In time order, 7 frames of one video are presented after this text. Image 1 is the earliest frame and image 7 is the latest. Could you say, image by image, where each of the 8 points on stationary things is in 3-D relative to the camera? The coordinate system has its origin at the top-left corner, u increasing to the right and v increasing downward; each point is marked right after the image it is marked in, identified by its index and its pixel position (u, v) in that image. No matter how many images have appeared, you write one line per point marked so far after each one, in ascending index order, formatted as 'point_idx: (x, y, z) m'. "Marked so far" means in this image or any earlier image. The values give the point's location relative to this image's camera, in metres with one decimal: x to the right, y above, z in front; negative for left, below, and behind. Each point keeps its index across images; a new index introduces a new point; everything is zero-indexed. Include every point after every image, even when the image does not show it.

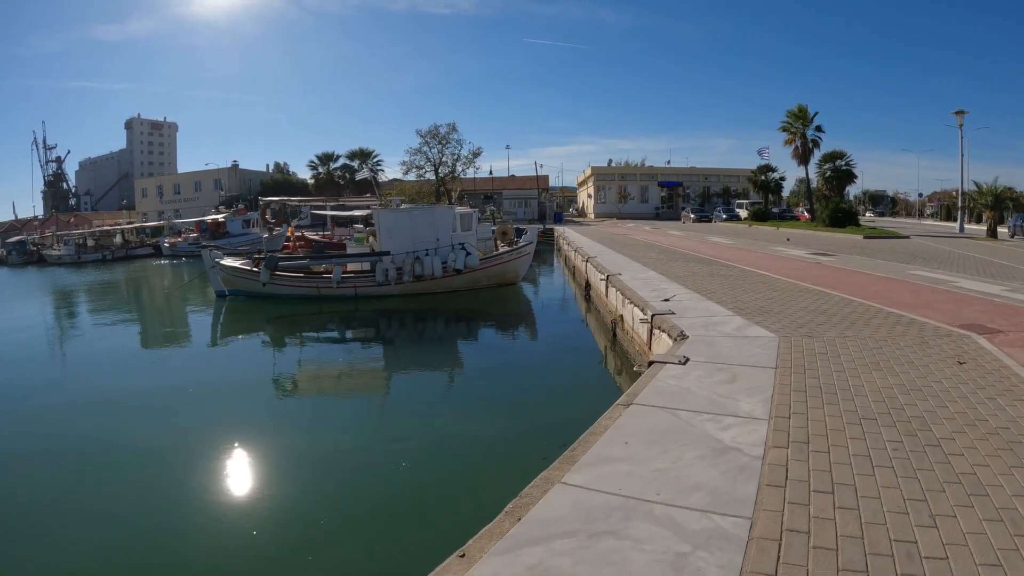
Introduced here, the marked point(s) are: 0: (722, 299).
0: (+3.0, -0.2, +9.1) m
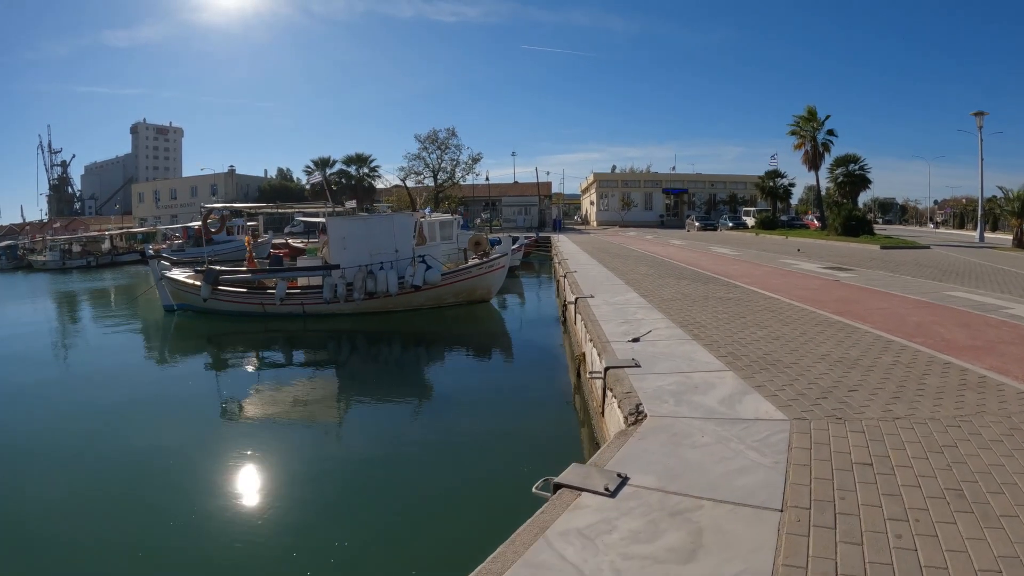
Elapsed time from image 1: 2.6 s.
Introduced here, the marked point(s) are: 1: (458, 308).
0: (+2.0, -0.6, +6.8) m
1: (-1.7, -0.6, +17.8) m
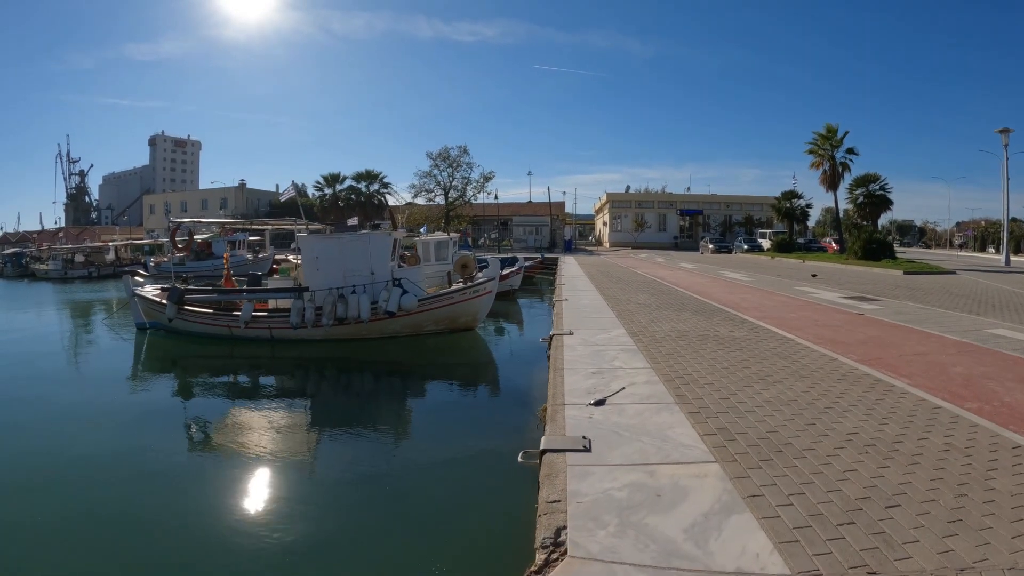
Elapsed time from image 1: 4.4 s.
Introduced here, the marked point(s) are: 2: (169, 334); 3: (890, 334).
0: (+1.5, -1.0, +5.2) m
1: (-2.0, -1.3, +16.4) m
2: (-10.7, -1.3, +19.6) m
3: (+5.7, -0.7, +9.4) m
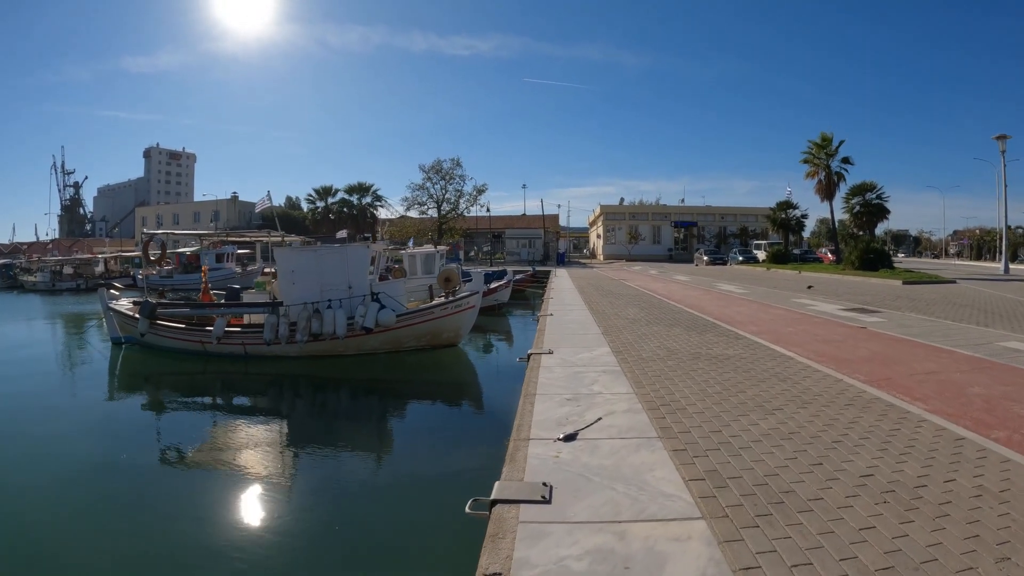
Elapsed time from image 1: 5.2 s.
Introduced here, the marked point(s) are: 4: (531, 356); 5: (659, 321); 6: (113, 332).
0: (+1.2, -1.1, +4.6) m
1: (-2.3, -1.6, +15.7) m
2: (-11.1, -1.8, +18.9) m
3: (+5.4, -0.9, +8.7) m
4: (+0.2, -0.9, +7.8) m
5: (+2.8, -0.6, +11.9) m
6: (-12.5, -1.4, +19.6) m
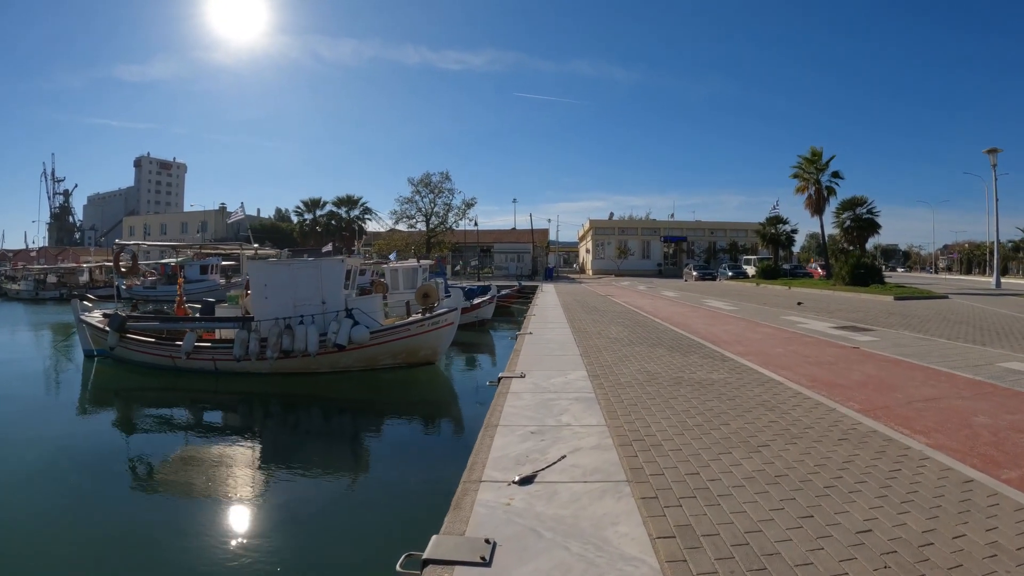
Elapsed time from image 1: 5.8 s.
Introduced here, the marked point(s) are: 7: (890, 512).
0: (+0.8, -1.2, +4.0) m
1: (-2.8, -2.0, +15.1) m
2: (-11.6, -2.2, +18.2) m
3: (+5.0, -1.1, +8.3) m
4: (-0.1, -1.1, +7.3) m
5: (+2.4, -1.0, +11.4) m
6: (-13.1, -1.8, +18.9) m
7: (+2.3, -1.3, +3.7) m
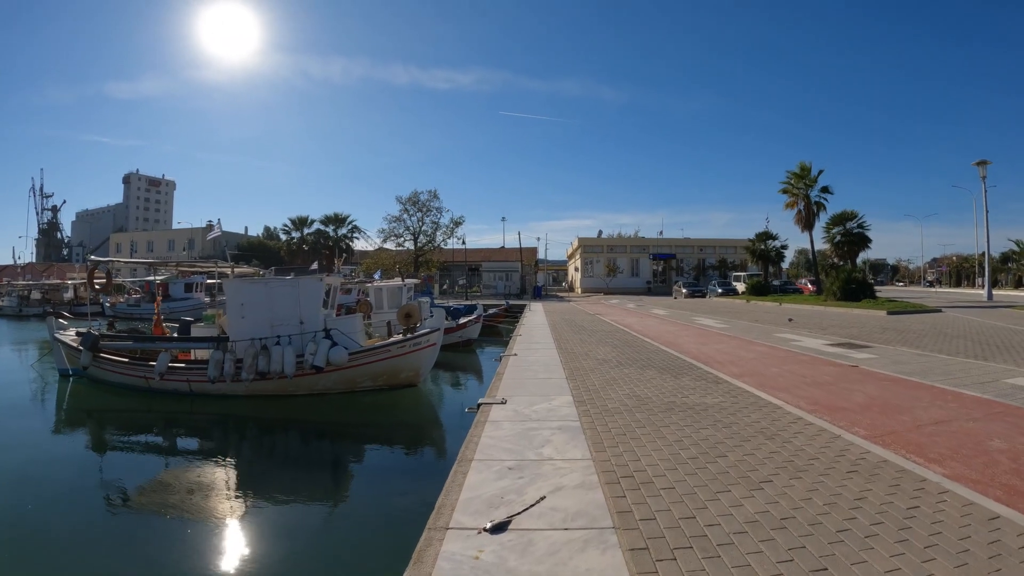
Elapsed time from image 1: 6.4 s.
0: (+0.7, -1.4, +3.6) m
1: (-3.2, -2.5, +14.5) m
2: (-12.0, -2.8, +17.4) m
3: (+4.8, -1.4, +7.9) m
4: (-0.3, -1.3, +6.8) m
5: (+2.1, -1.3, +11.0) m
6: (-13.5, -2.4, +18.1) m
7: (+2.1, -1.4, +3.3) m
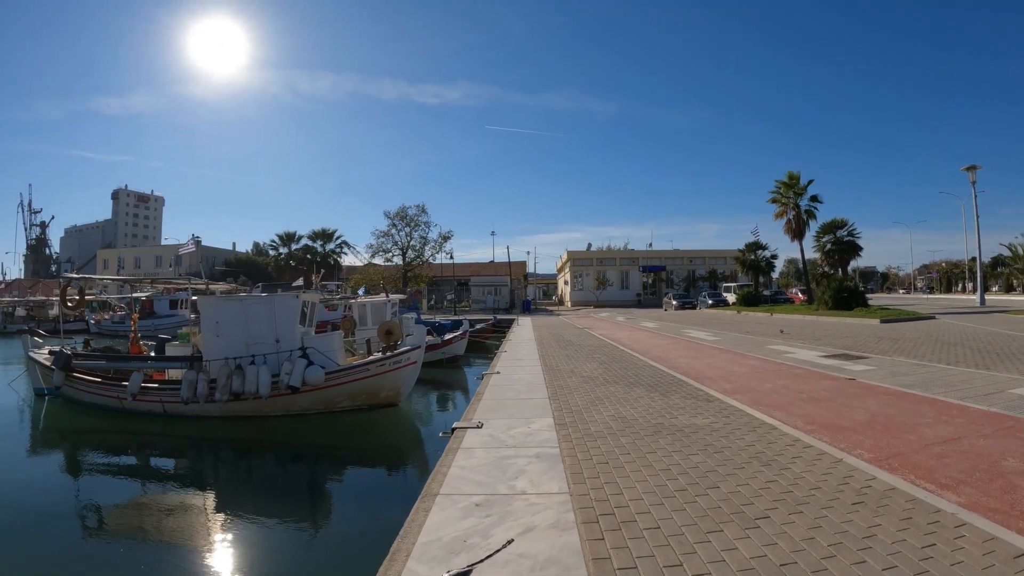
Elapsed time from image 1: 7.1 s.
0: (+0.5, -1.4, +3.1) m
1: (-3.5, -2.8, +14.0) m
2: (-12.4, -3.3, +16.8) m
3: (+4.5, -1.5, +7.5) m
4: (-0.6, -1.5, +6.3) m
5: (+1.8, -1.5, +10.5) m
6: (-13.9, -2.9, +17.5) m
7: (+1.9, -1.5, +2.8) m
